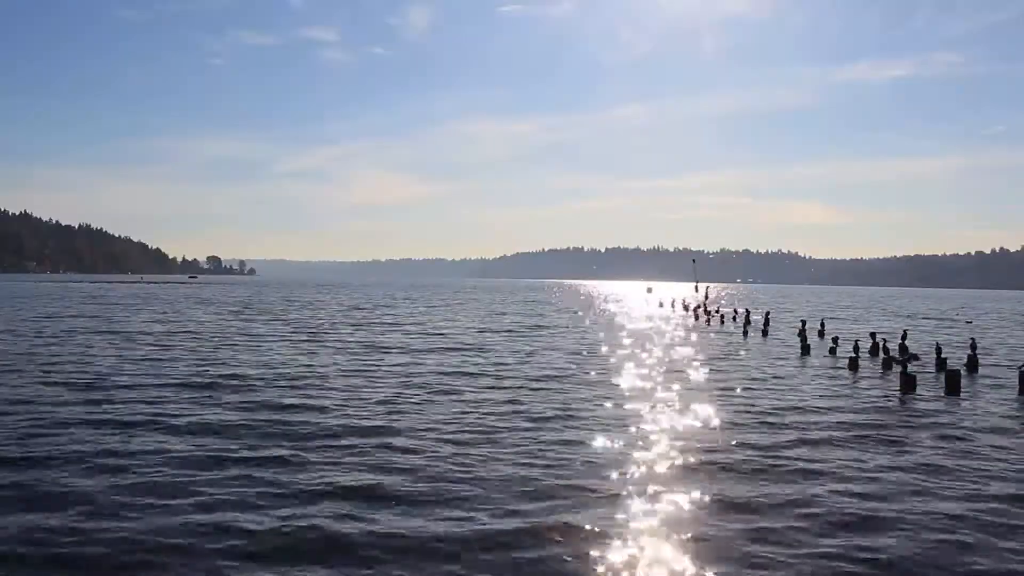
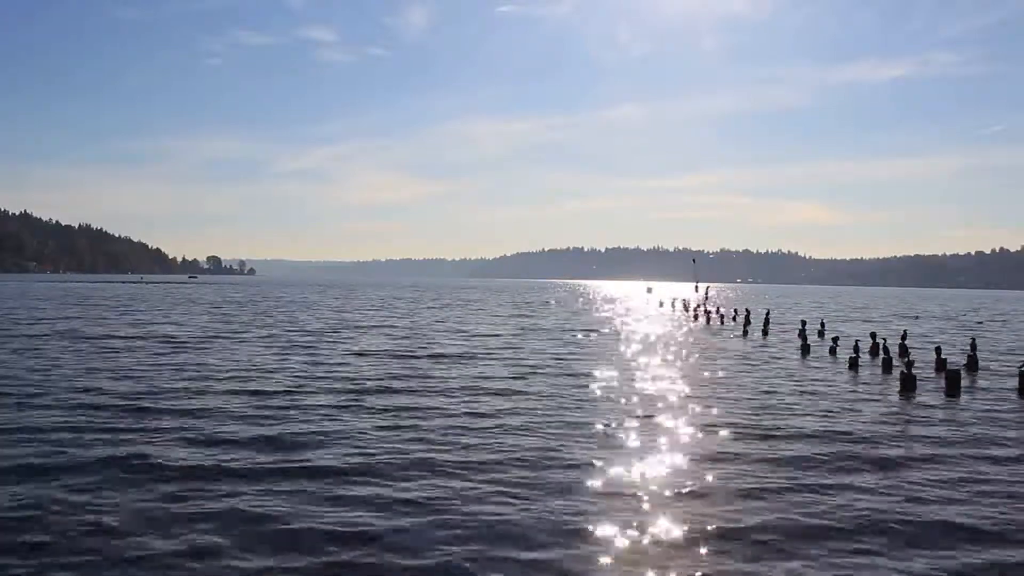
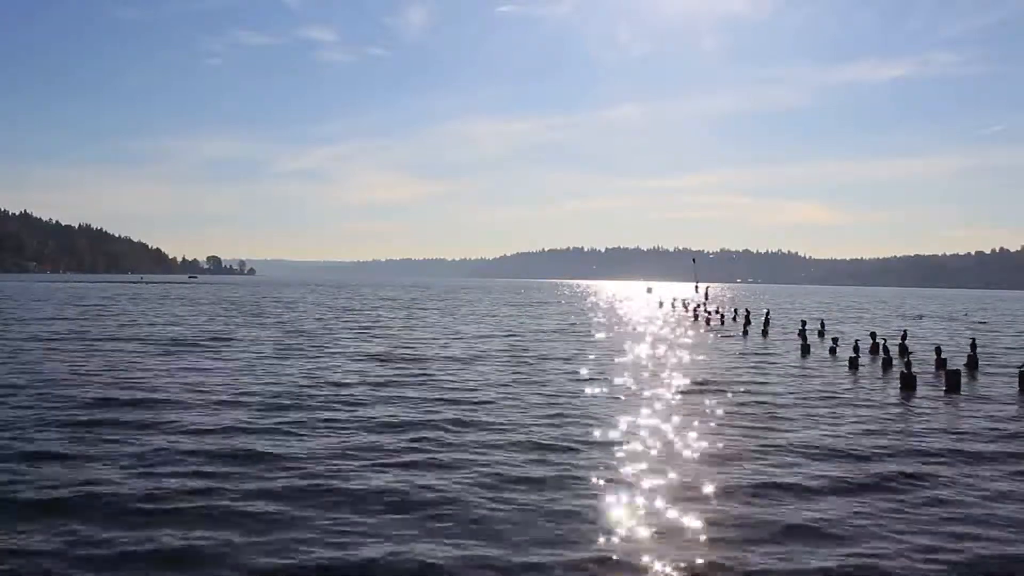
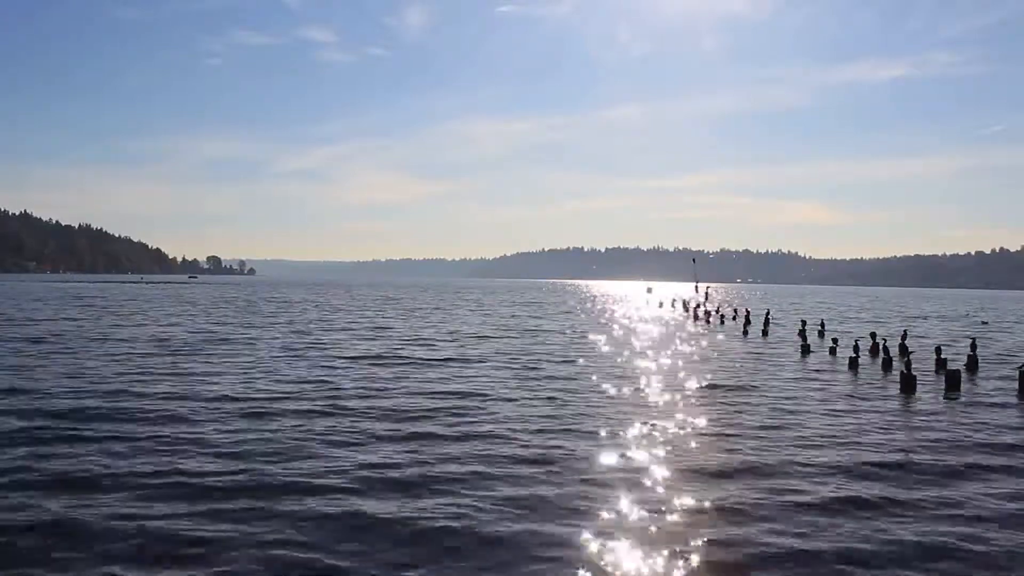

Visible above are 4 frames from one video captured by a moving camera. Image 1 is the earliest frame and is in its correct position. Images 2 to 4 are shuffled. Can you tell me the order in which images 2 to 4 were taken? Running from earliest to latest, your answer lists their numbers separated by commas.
2, 3, 4
